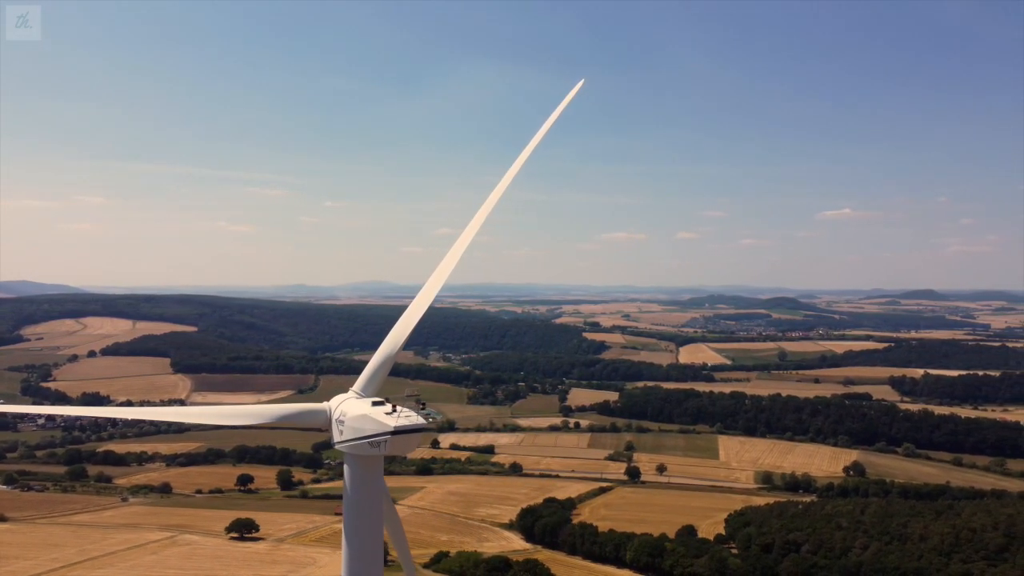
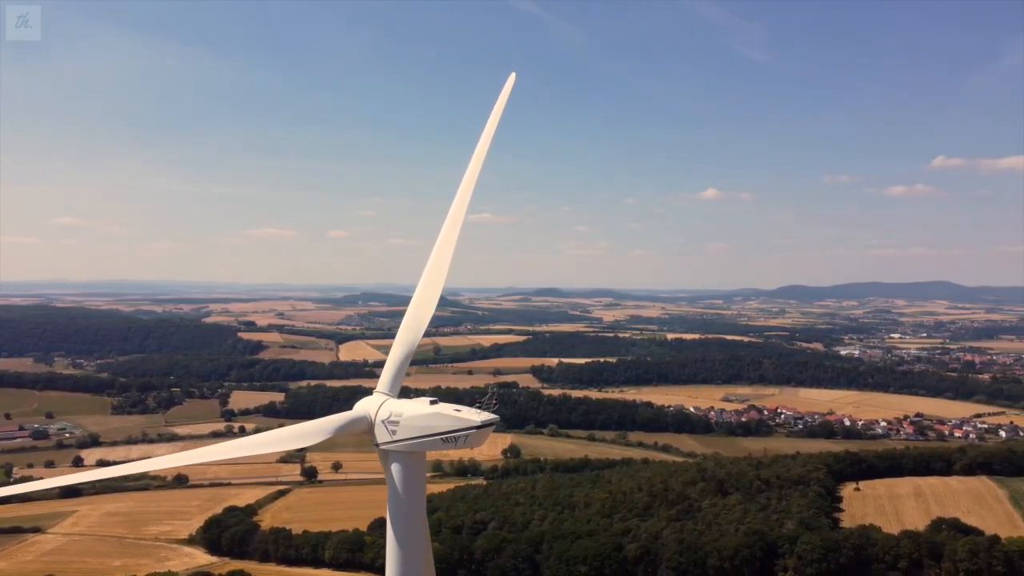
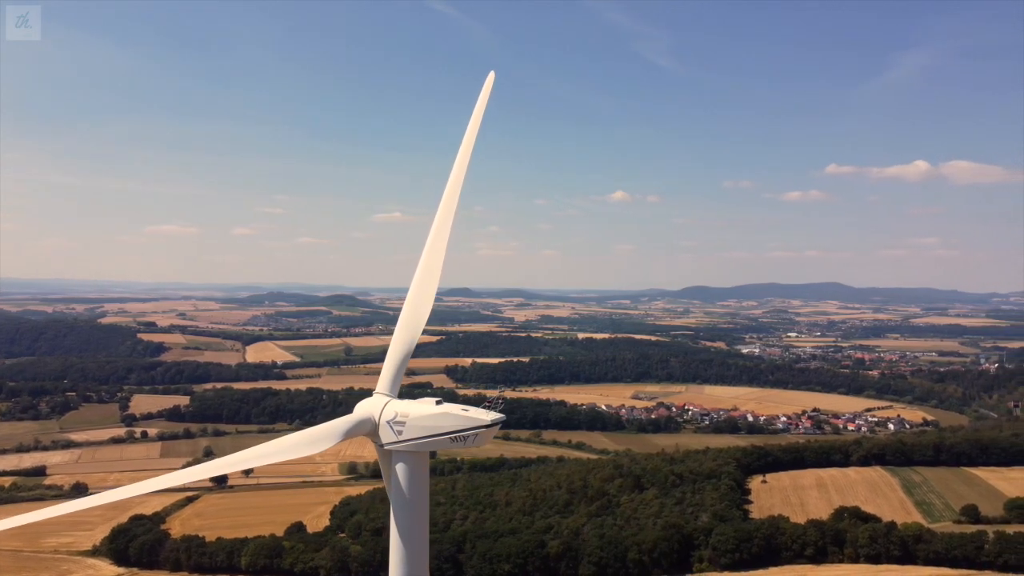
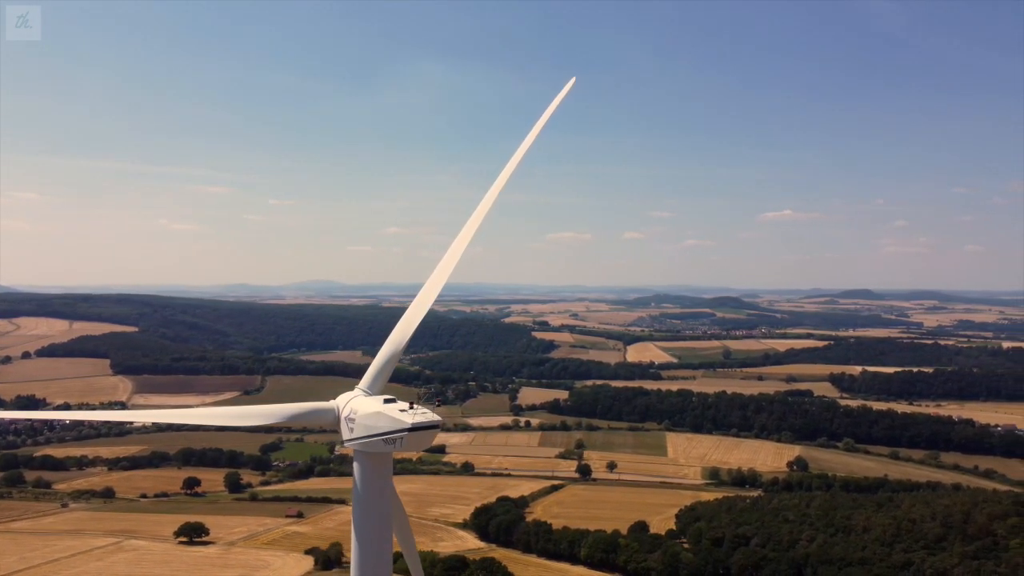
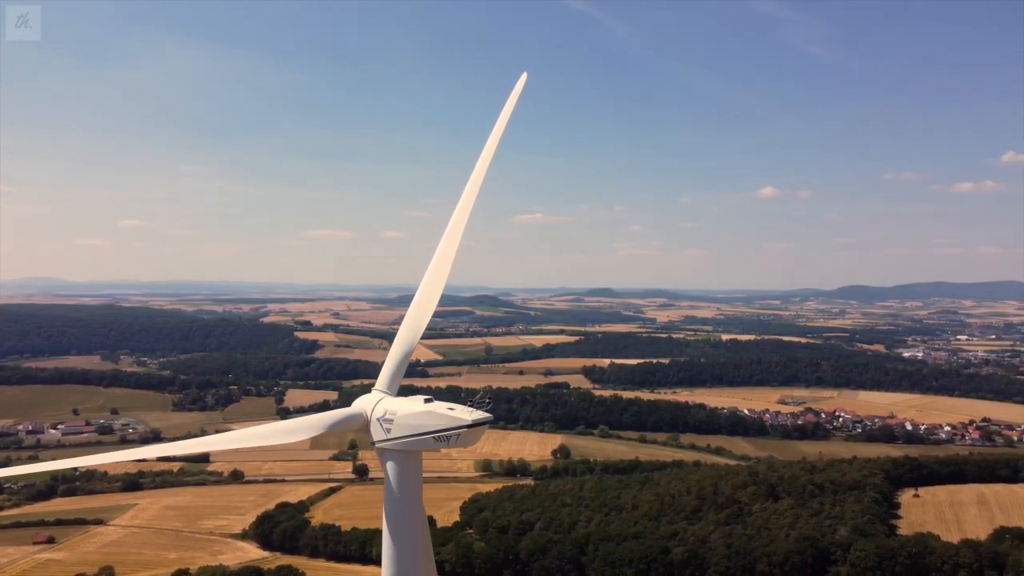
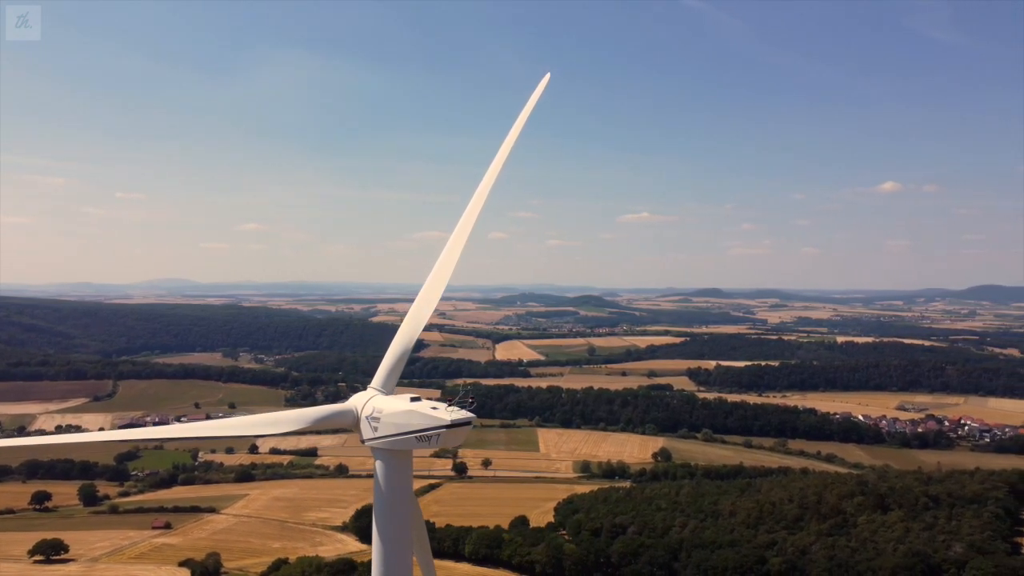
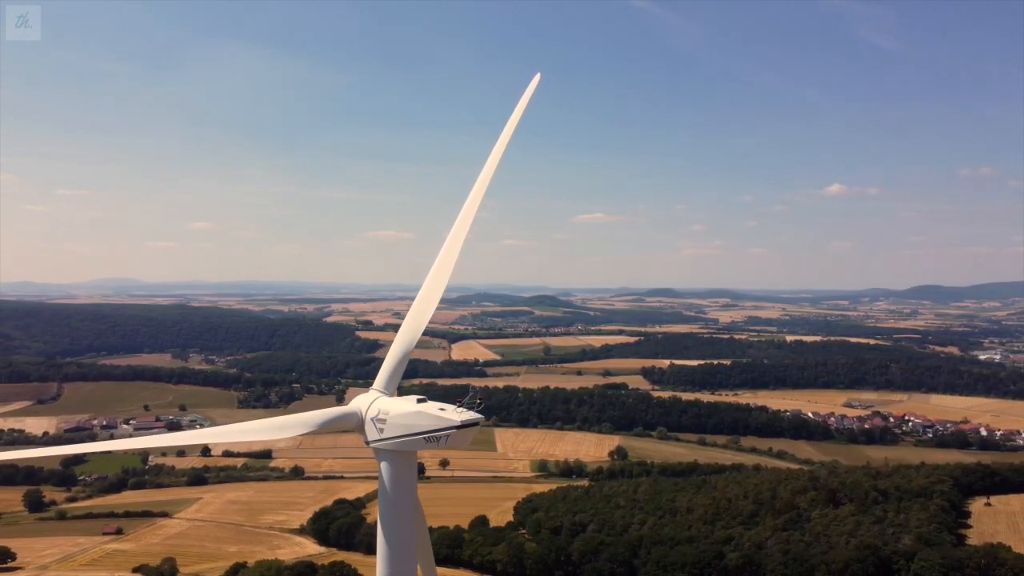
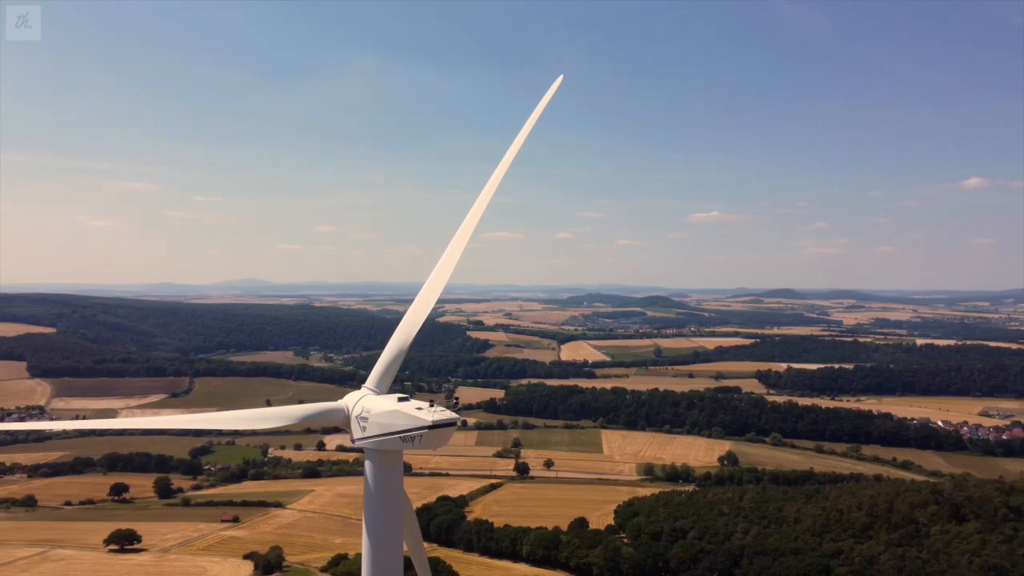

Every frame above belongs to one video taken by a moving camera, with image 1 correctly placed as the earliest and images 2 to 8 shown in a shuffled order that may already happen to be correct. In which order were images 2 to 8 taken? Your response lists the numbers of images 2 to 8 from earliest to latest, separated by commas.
4, 8, 6, 7, 5, 2, 3
